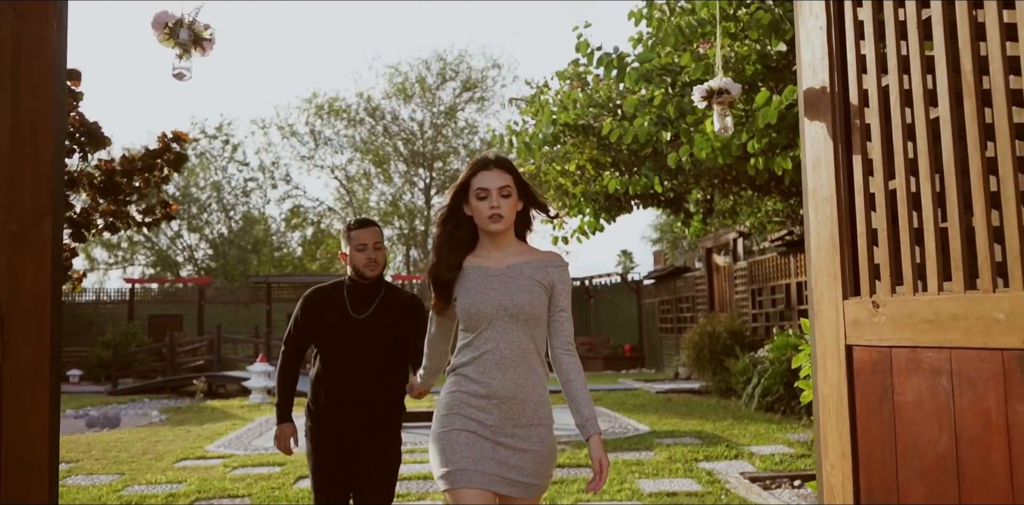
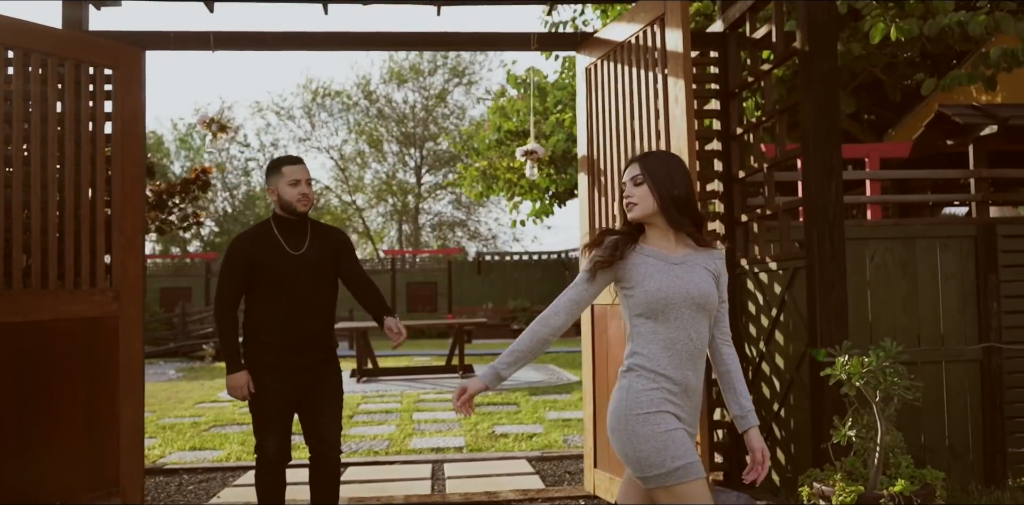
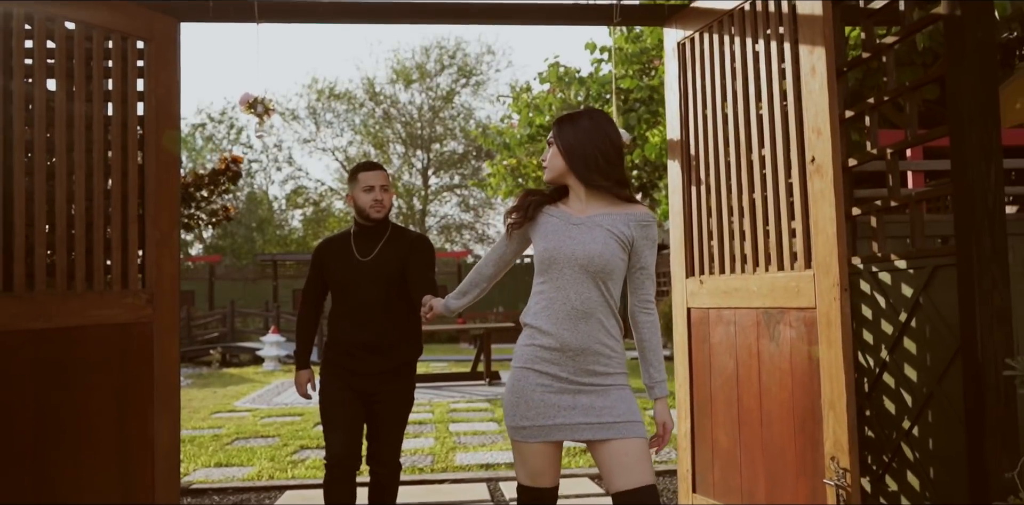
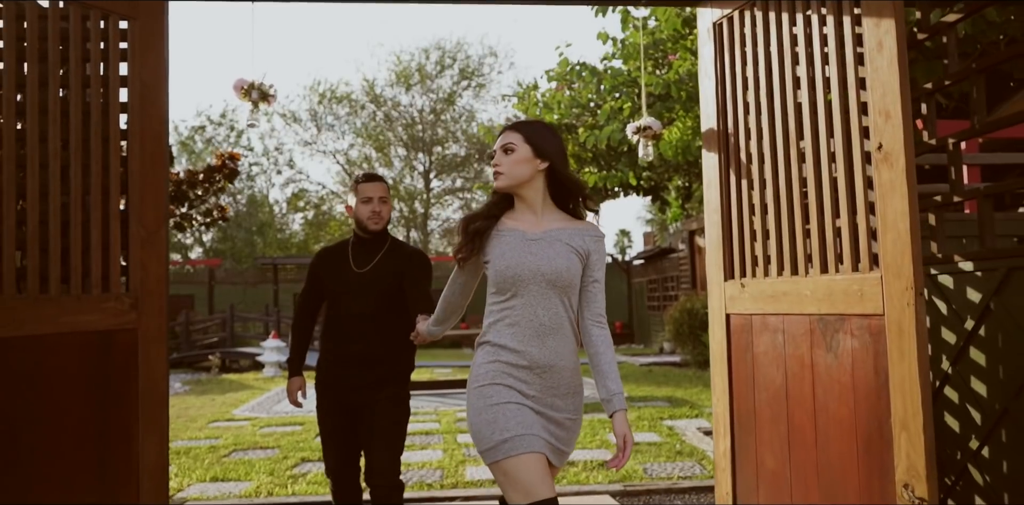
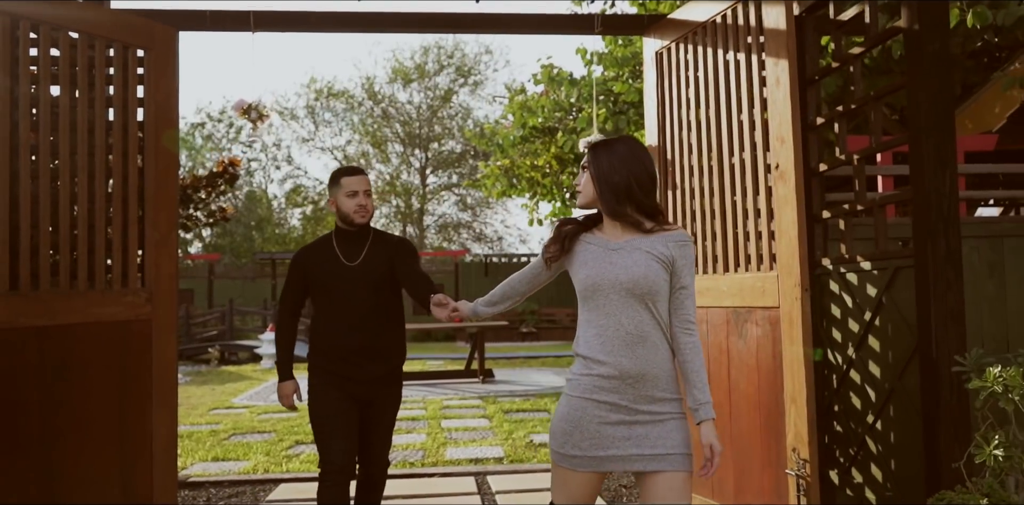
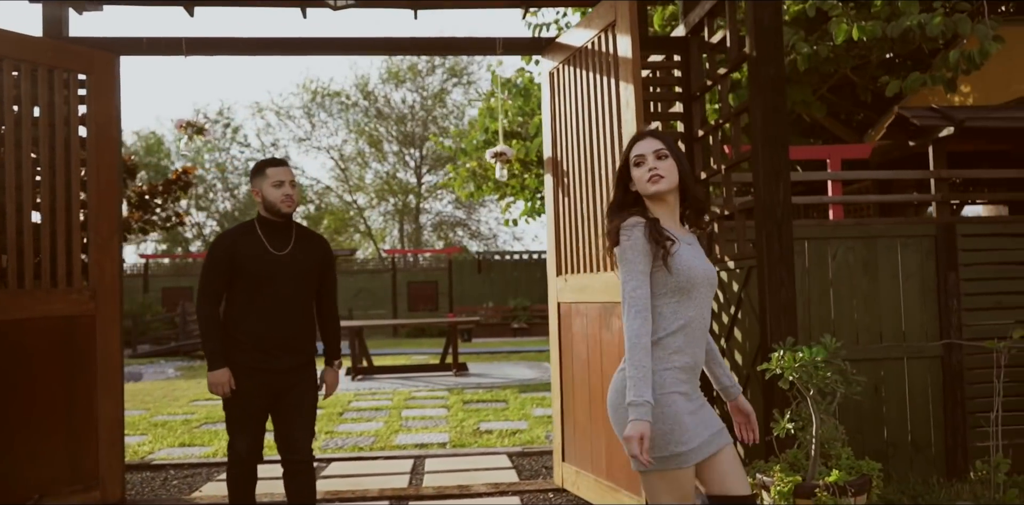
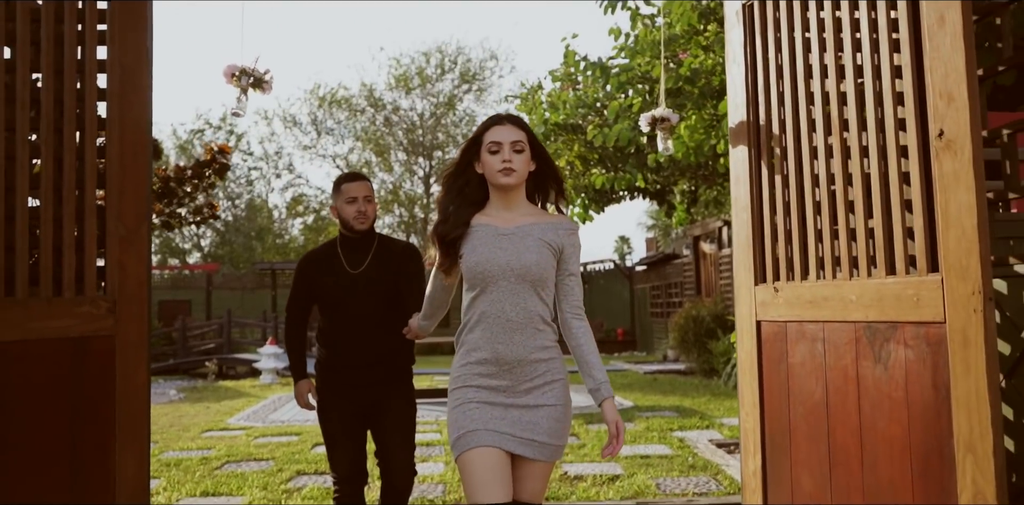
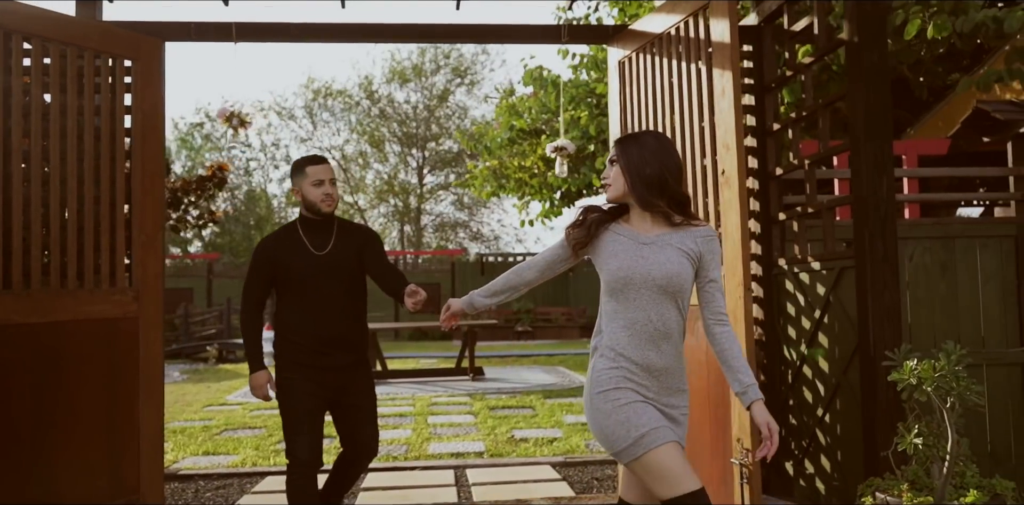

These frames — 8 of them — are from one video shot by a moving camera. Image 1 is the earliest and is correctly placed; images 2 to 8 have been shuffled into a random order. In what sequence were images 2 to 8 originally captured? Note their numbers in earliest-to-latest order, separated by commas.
7, 4, 3, 5, 8, 2, 6
